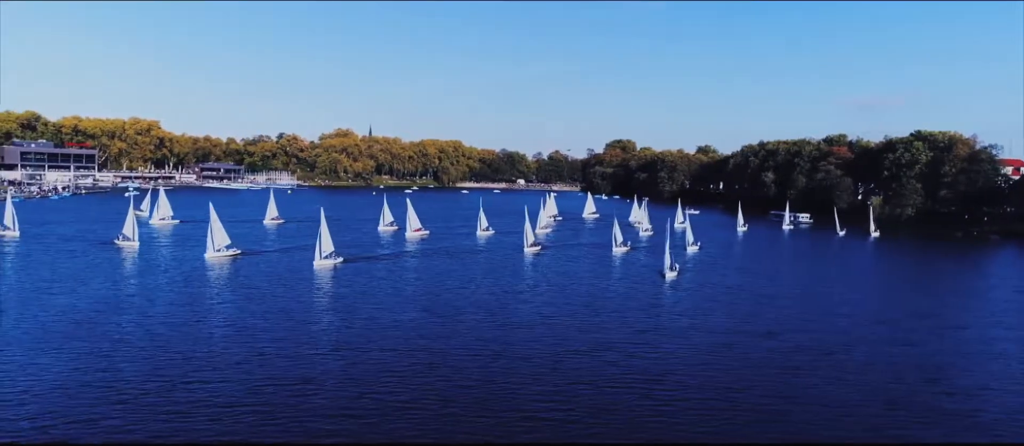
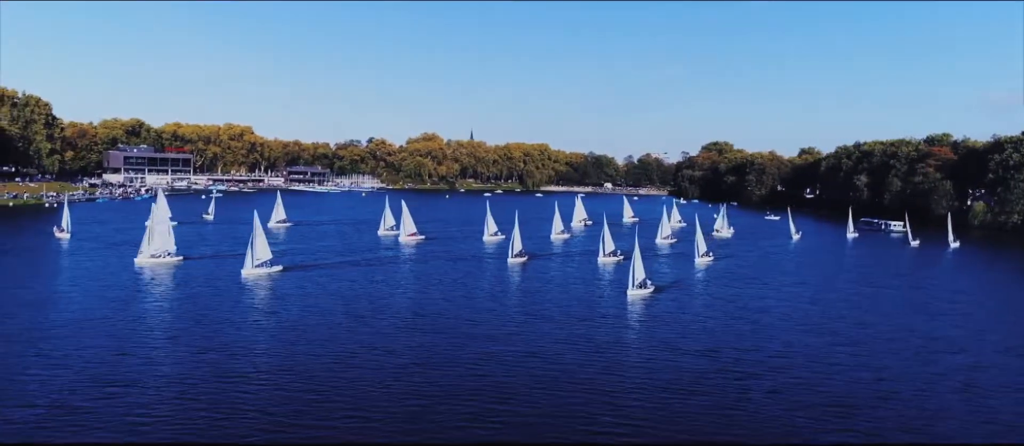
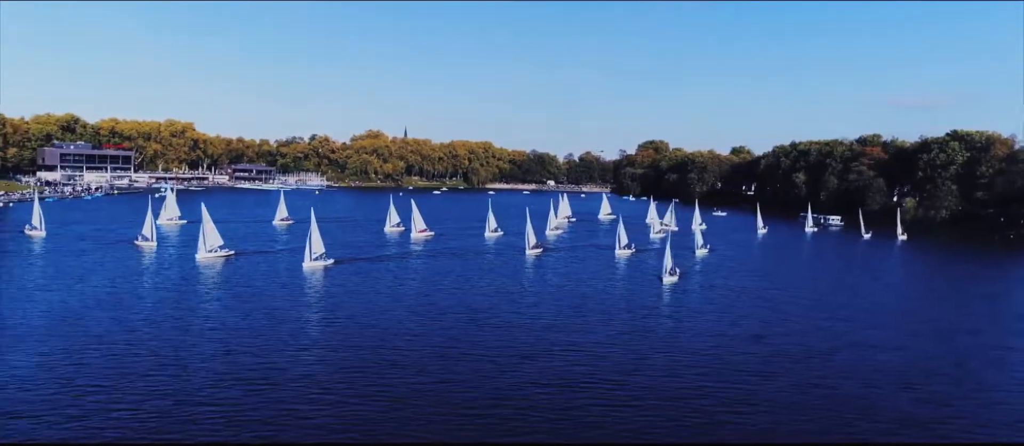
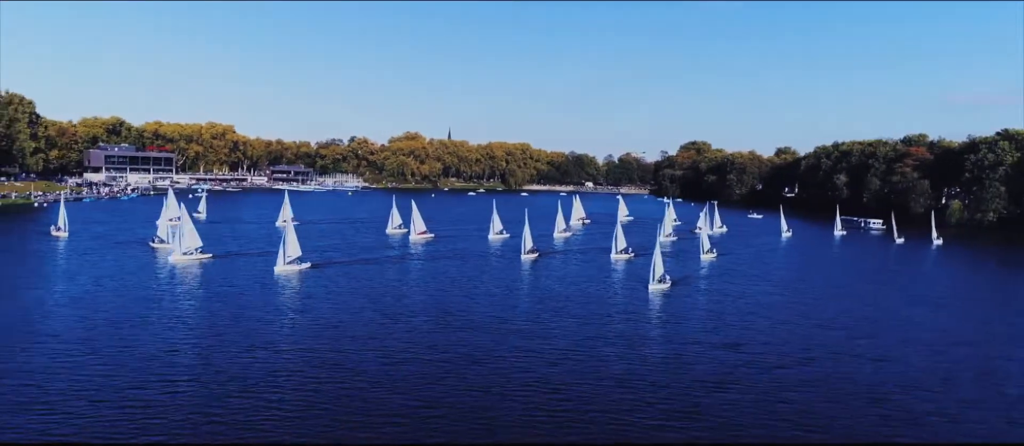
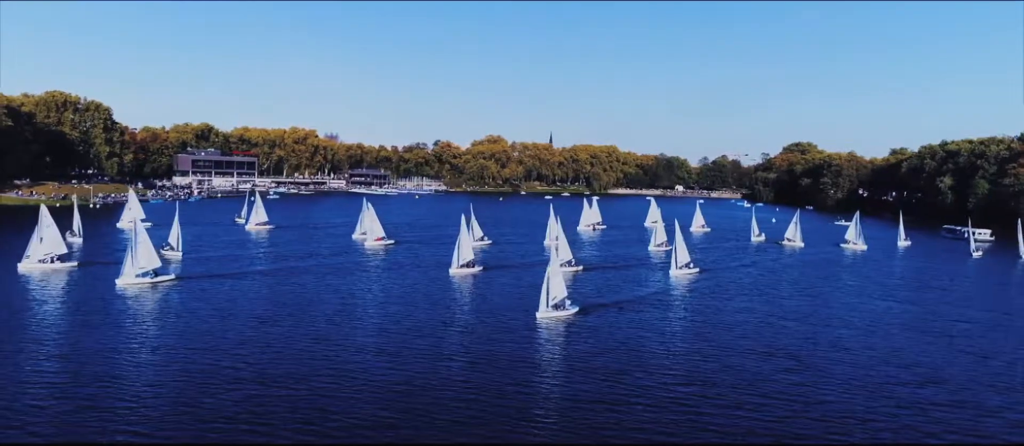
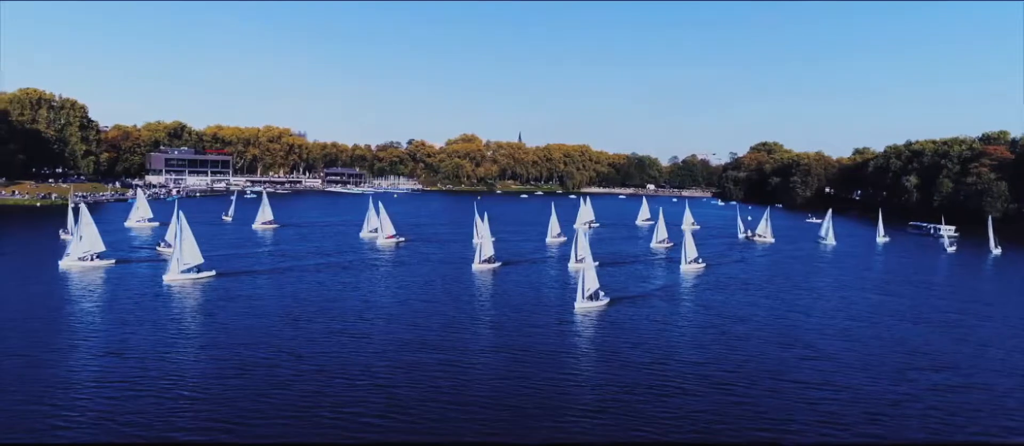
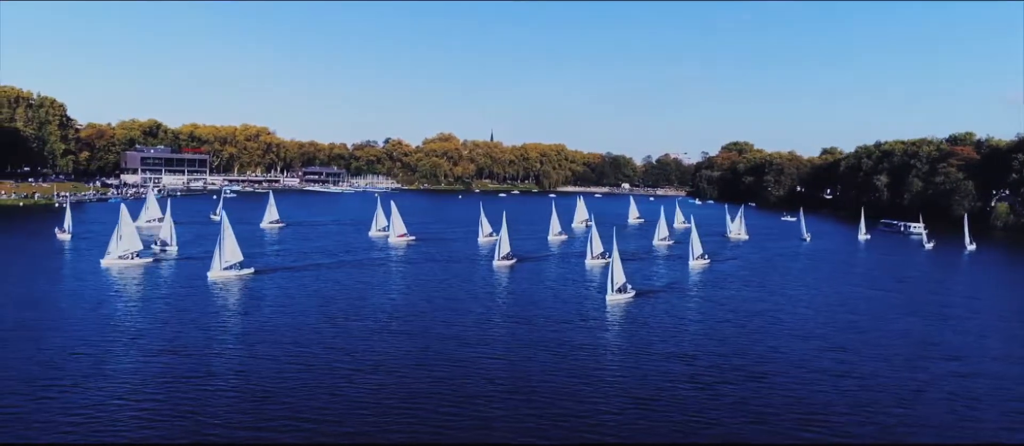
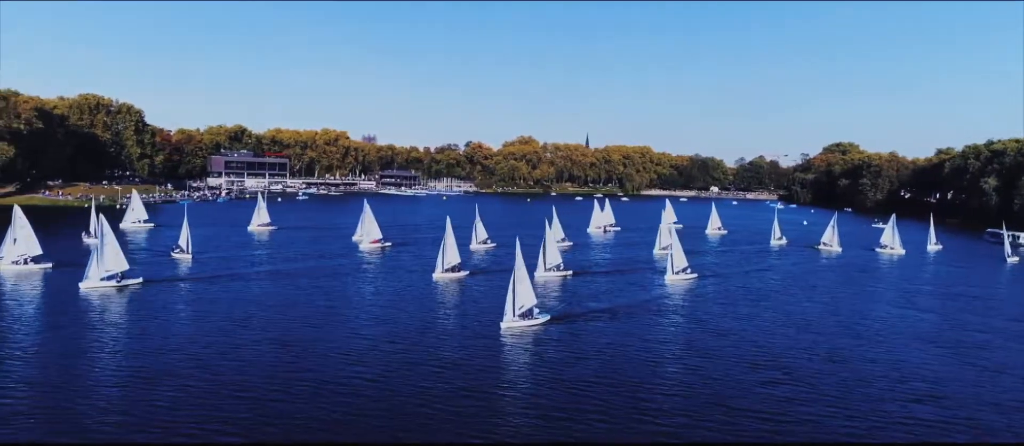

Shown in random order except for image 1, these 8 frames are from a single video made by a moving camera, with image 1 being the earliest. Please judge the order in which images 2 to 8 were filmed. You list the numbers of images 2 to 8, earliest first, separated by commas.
3, 4, 2, 7, 6, 5, 8
